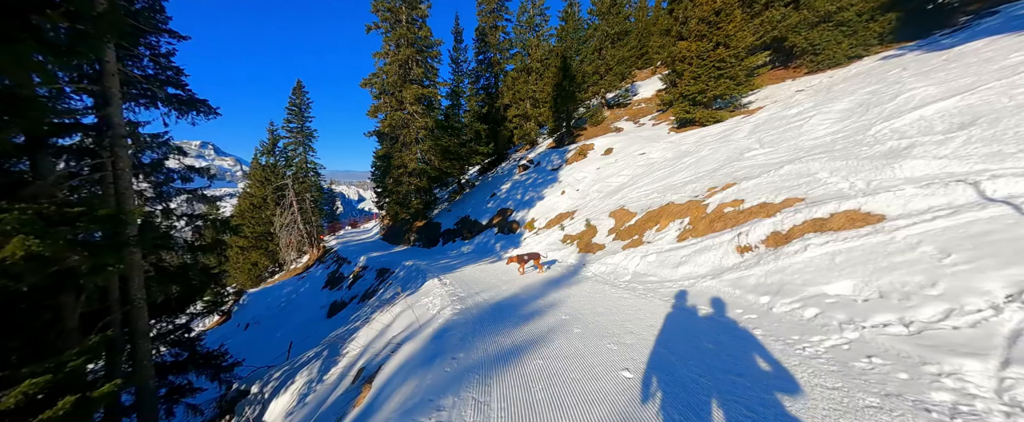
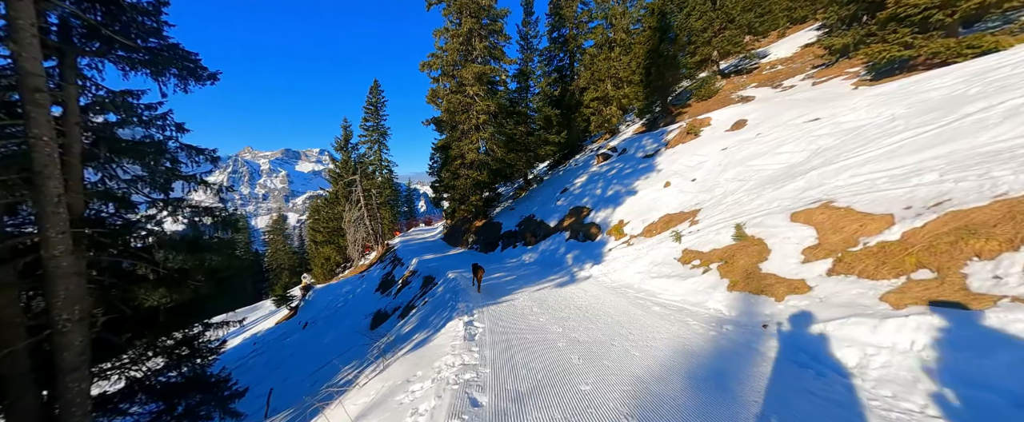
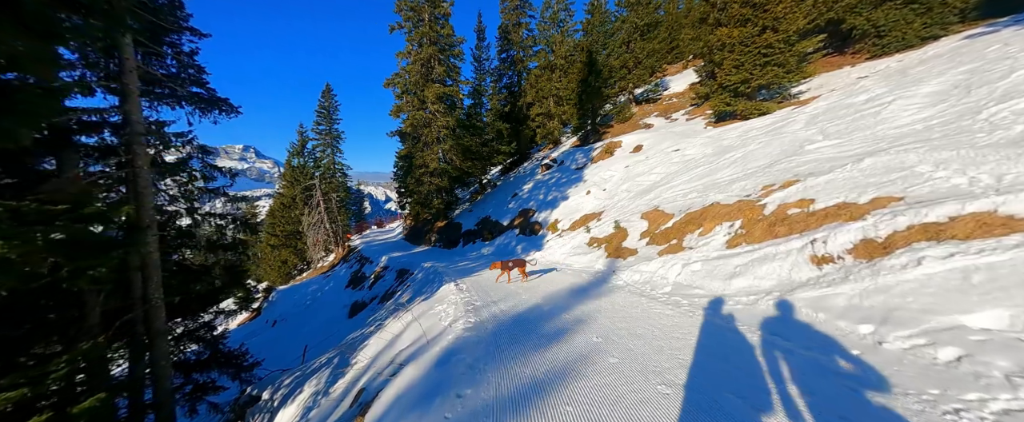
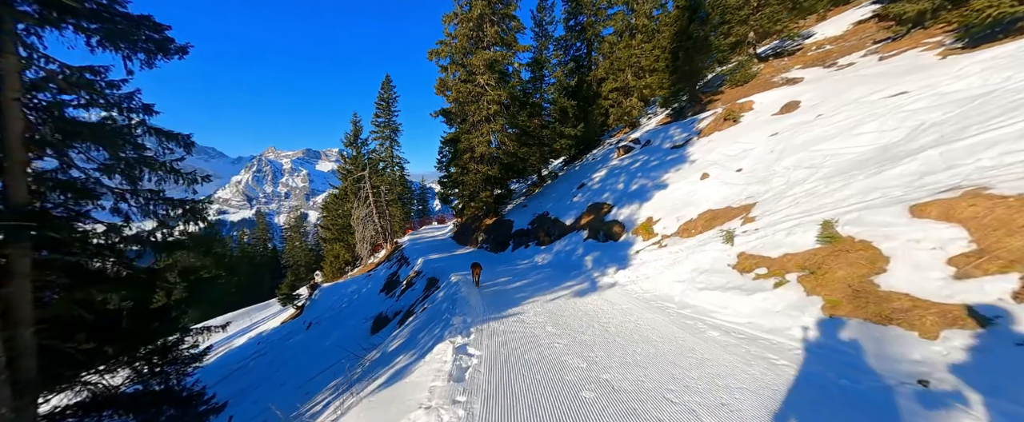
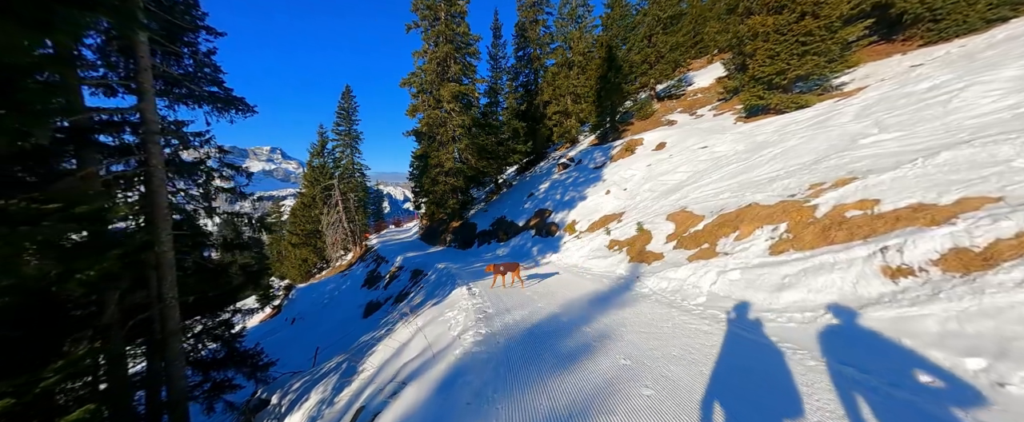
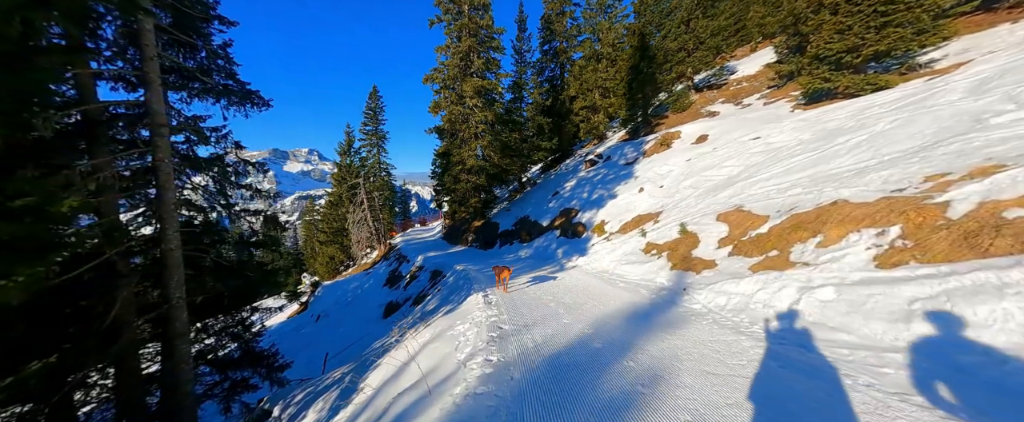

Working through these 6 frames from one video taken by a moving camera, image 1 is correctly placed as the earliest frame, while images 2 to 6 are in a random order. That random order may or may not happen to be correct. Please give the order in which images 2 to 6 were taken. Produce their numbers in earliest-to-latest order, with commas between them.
3, 5, 6, 2, 4
